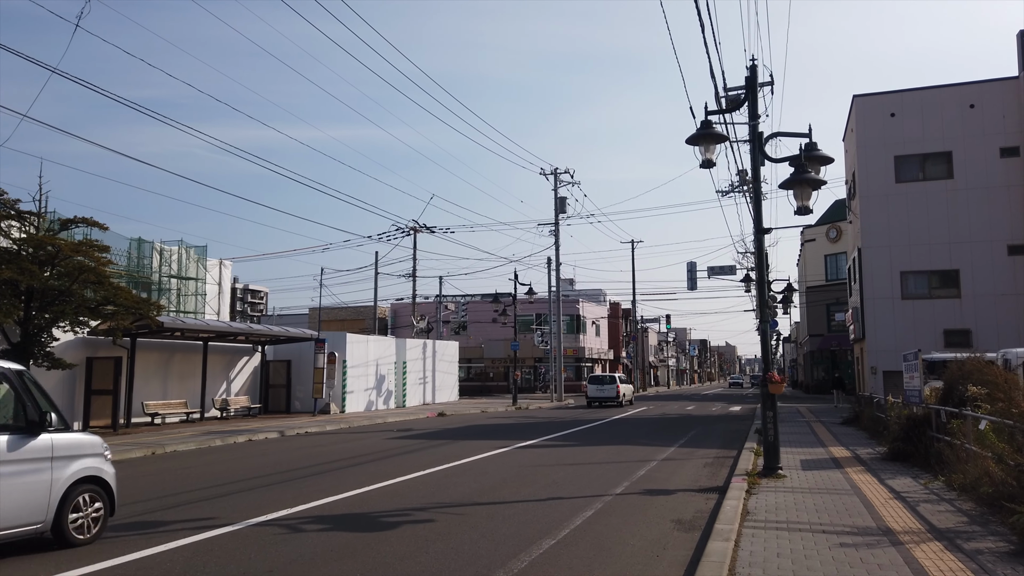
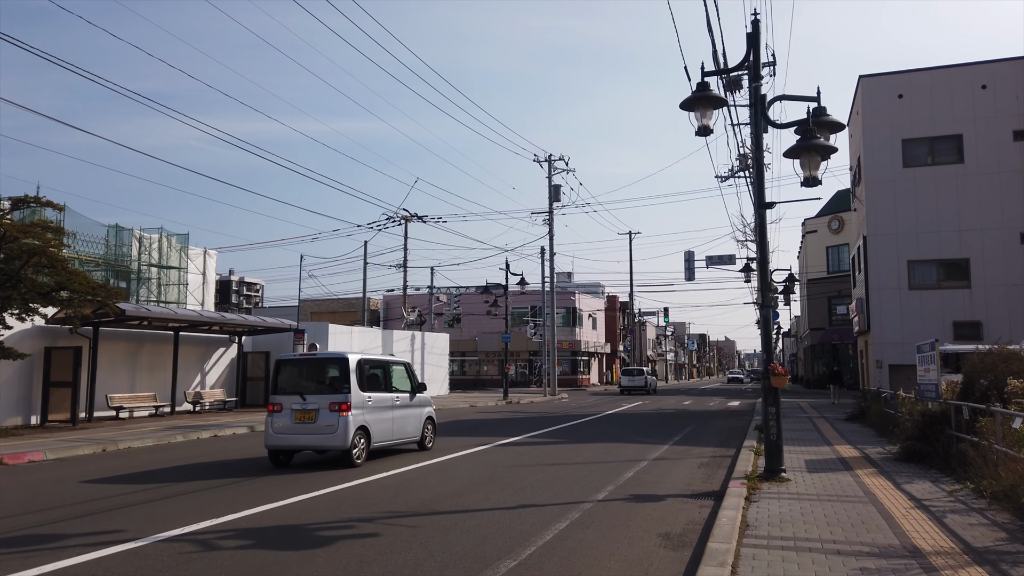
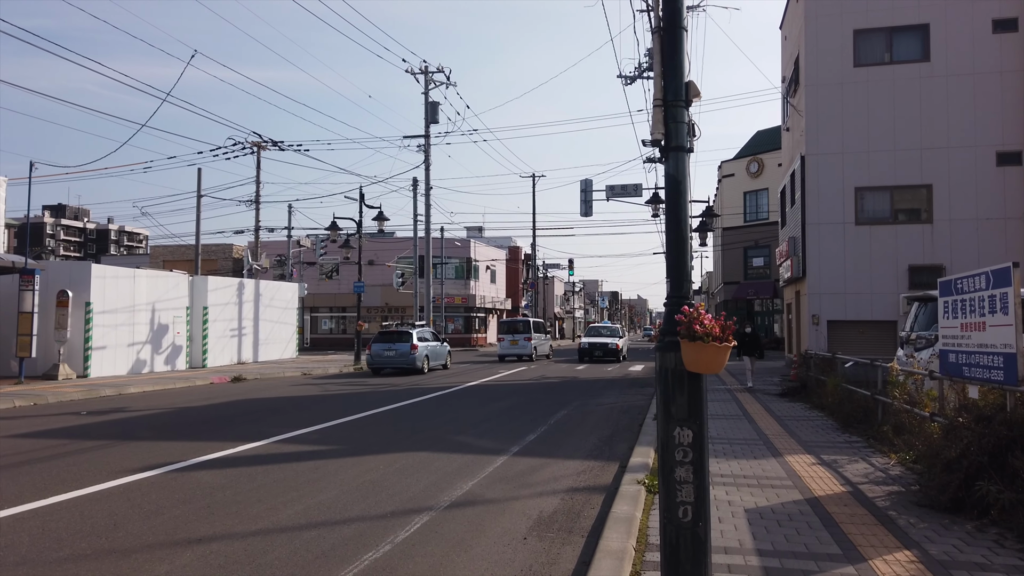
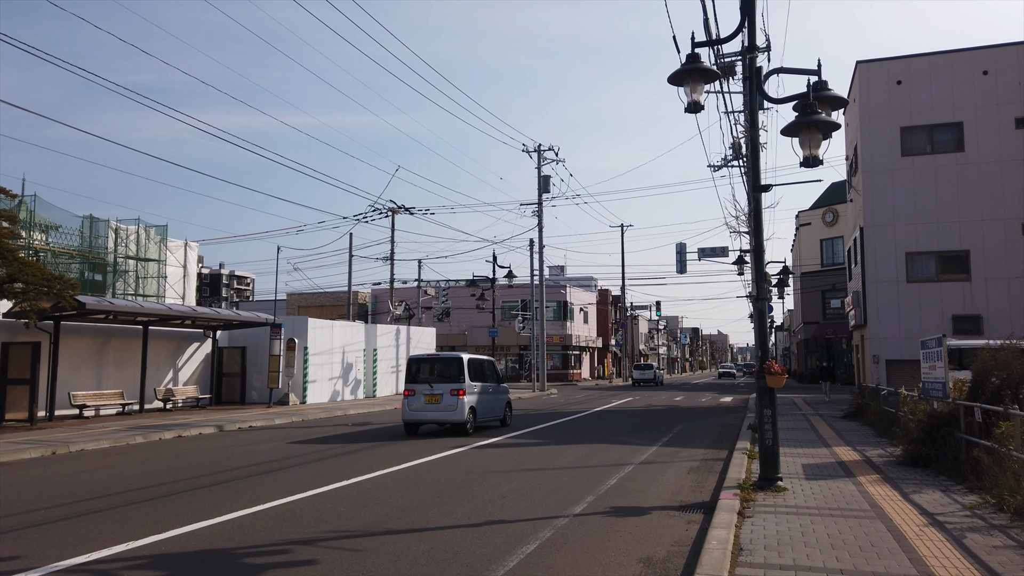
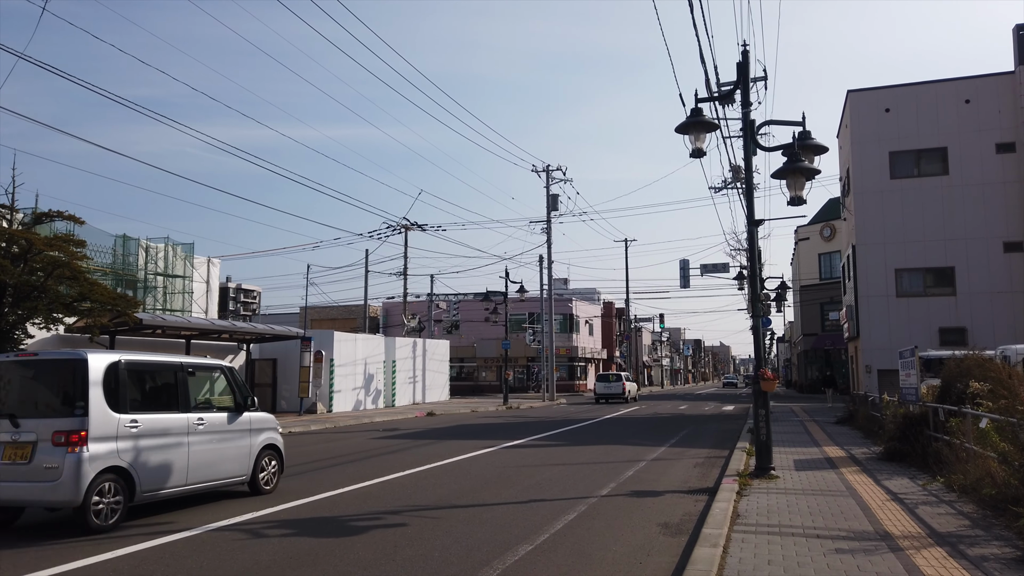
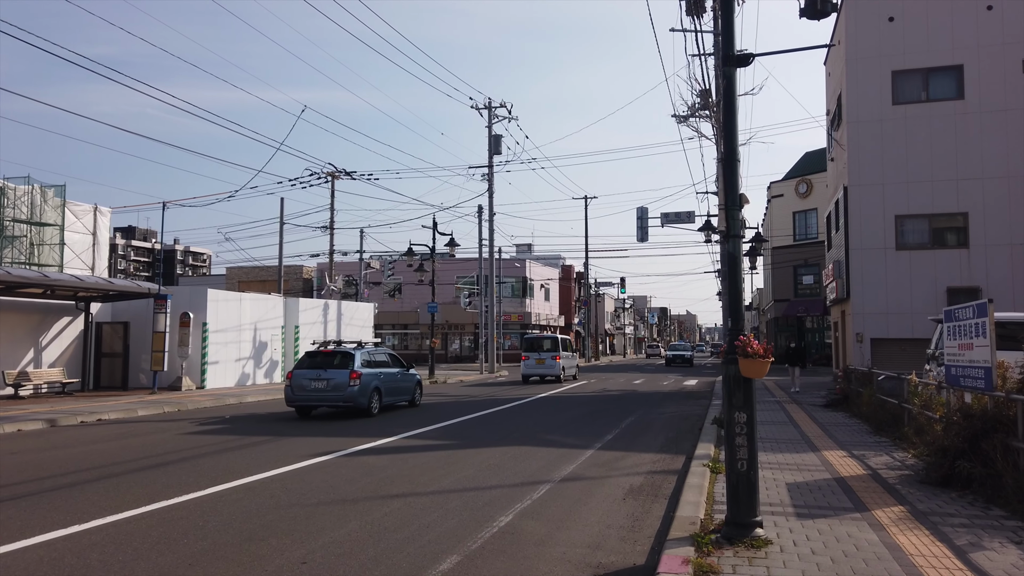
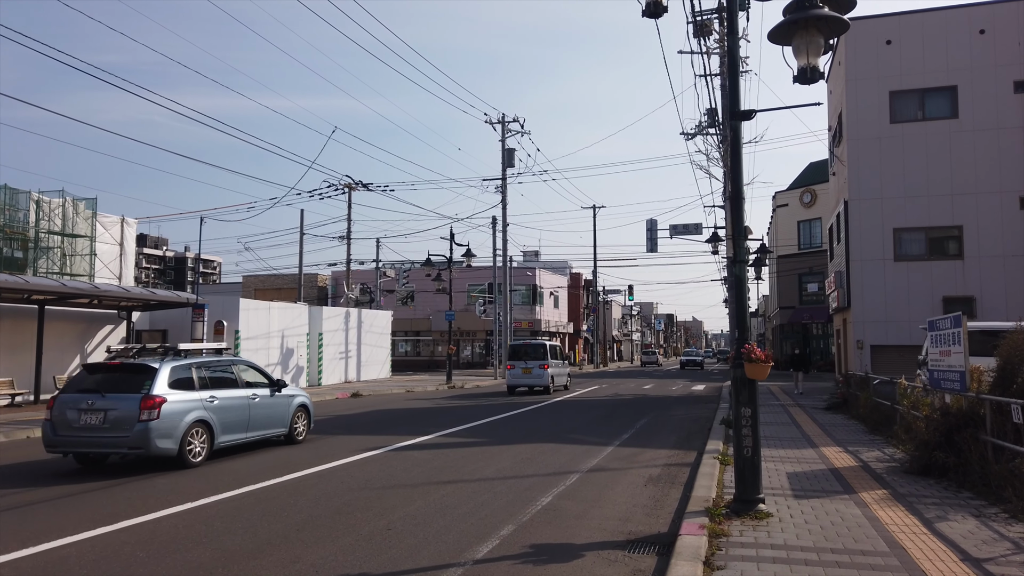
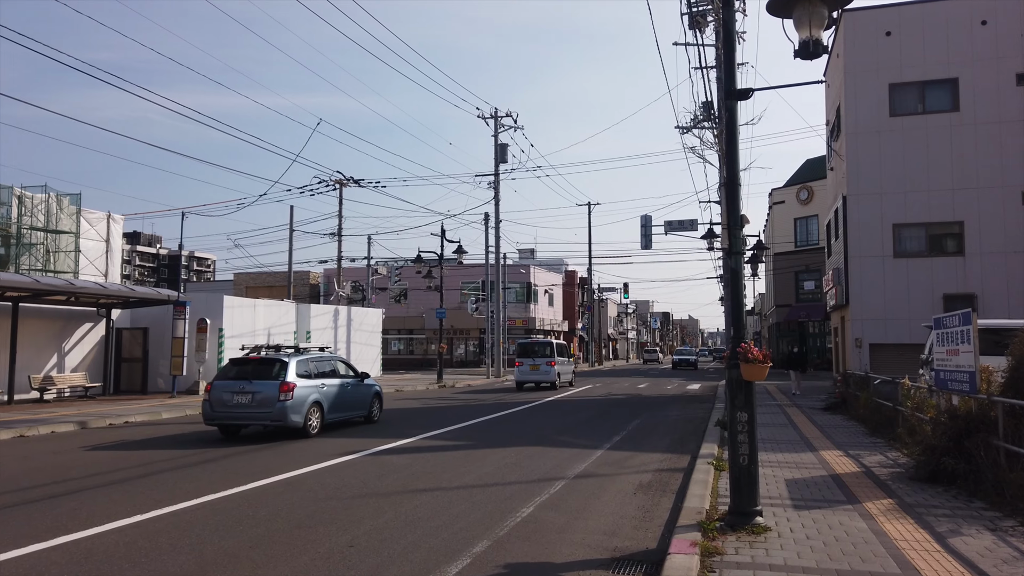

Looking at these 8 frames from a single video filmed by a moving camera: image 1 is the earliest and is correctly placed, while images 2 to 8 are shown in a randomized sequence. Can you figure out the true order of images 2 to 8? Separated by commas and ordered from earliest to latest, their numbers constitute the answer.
5, 2, 4, 7, 8, 6, 3
